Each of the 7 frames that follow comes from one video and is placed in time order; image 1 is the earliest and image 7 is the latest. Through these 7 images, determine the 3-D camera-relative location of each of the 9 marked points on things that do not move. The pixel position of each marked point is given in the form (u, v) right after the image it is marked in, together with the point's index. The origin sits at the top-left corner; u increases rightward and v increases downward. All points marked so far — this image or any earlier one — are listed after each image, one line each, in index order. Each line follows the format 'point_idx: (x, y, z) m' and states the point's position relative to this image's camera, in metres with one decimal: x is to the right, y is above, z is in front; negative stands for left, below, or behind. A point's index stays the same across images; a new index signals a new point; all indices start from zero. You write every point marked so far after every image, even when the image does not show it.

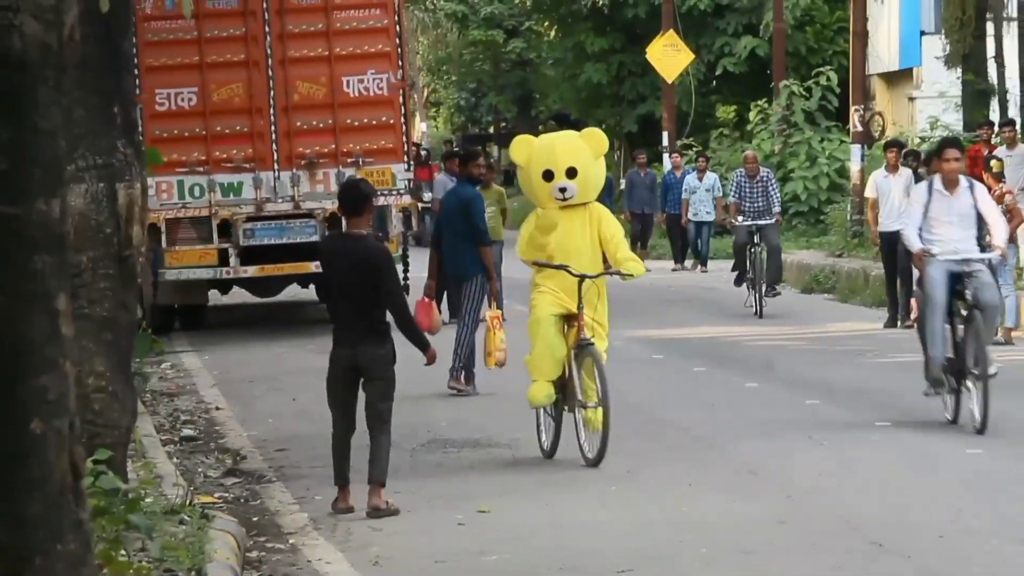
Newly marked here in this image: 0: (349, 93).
0: (-1.8, +2.1, +19.3) m
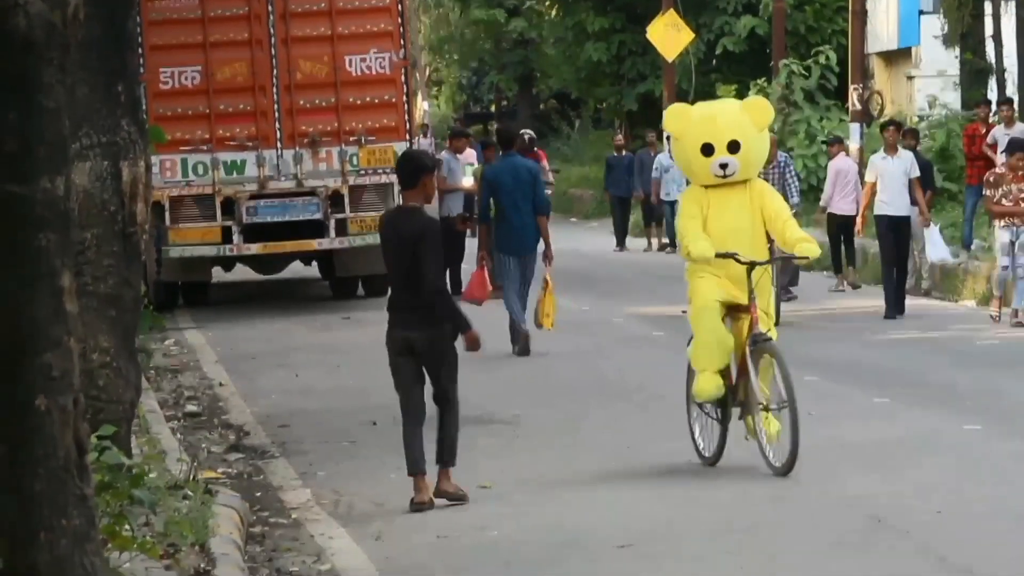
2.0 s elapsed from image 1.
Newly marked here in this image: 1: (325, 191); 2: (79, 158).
0: (-1.7, +2.3, +19.4) m
1: (-2.0, +1.0, +19.1) m
2: (-2.1, +0.6, +8.3) m
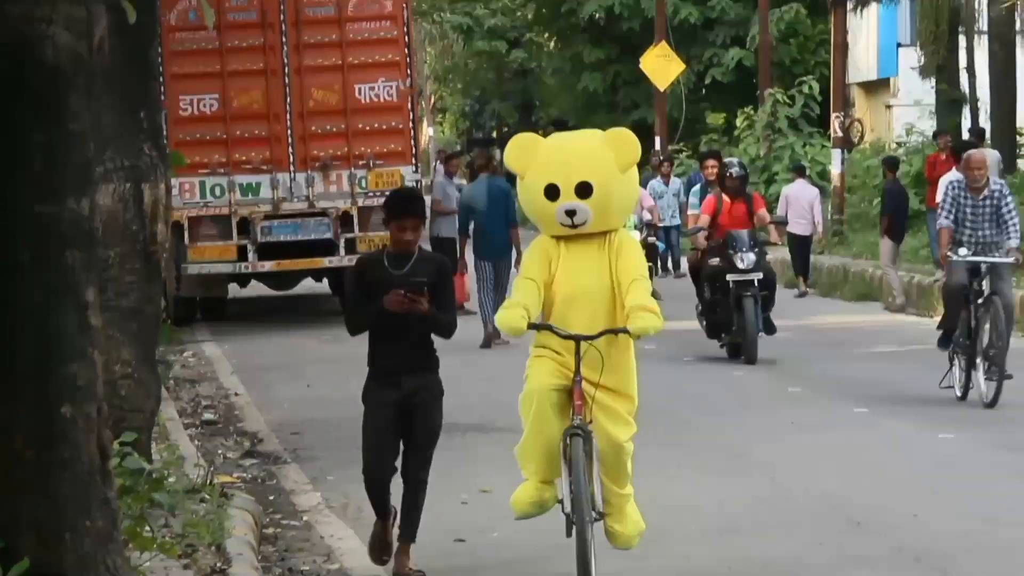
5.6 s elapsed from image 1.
0: (-1.6, +2.1, +19.9) m
1: (-1.9, +0.9, +19.6) m
2: (-2.1, +0.6, +8.8) m
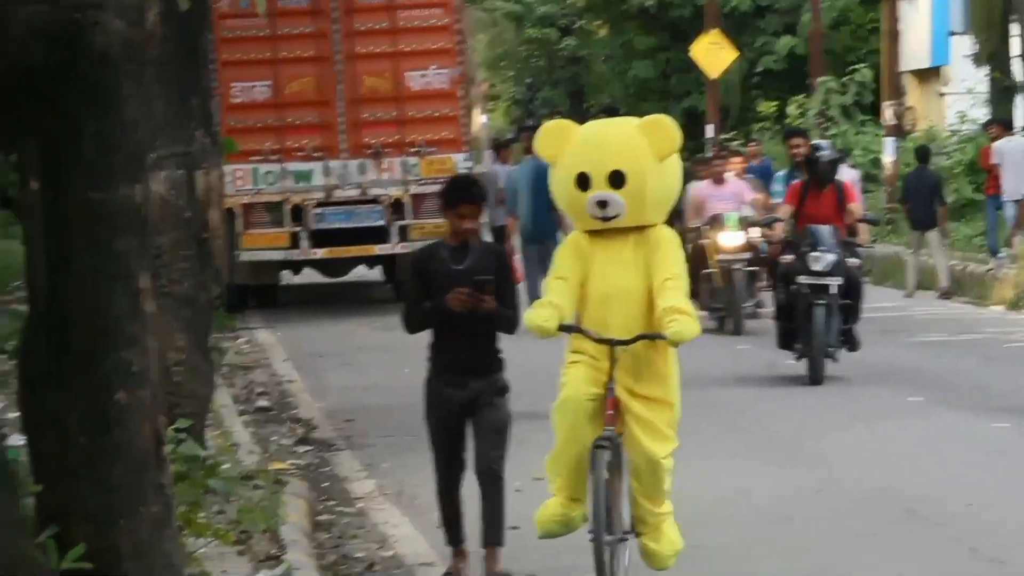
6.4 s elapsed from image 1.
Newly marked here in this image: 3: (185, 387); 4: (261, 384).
0: (-1.3, +2.5, +19.9) m
1: (-1.6, +1.2, +19.6) m
2: (-1.8, +0.6, +8.9) m
3: (-1.7, -0.5, +9.0) m
4: (-1.8, -0.6, +12.2) m
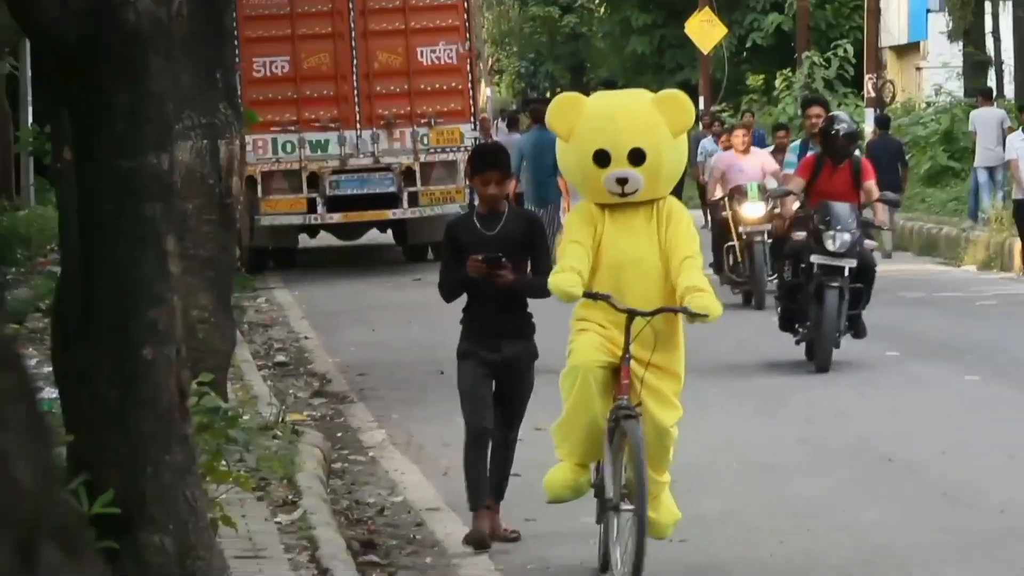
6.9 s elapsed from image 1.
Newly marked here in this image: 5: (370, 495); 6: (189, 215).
0: (-1.1, +2.7, +20.4) m
1: (-1.4, +1.4, +20.2) m
2: (-1.8, +0.8, +9.4) m
3: (-1.7, -0.3, +9.6) m
4: (-1.7, -0.4, +12.8) m
5: (-0.7, -1.1, +9.1) m
6: (-1.8, +0.4, +9.4) m
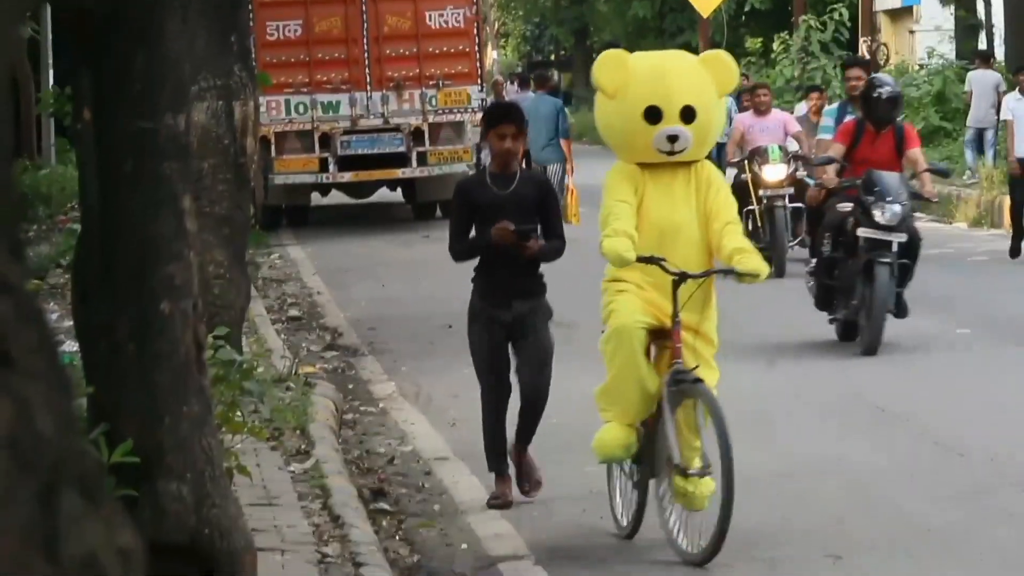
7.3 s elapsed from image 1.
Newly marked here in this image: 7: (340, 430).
0: (-1.1, +3.1, +20.7) m
1: (-1.3, +1.8, +20.5) m
2: (-1.8, +1.1, +9.7) m
3: (-1.7, -0.1, +9.9) m
4: (-1.7, -0.1, +13.1) m
5: (-0.7, -0.8, +9.4) m
6: (-1.7, +0.6, +9.7) m
7: (-1.0, -0.8, +9.6) m
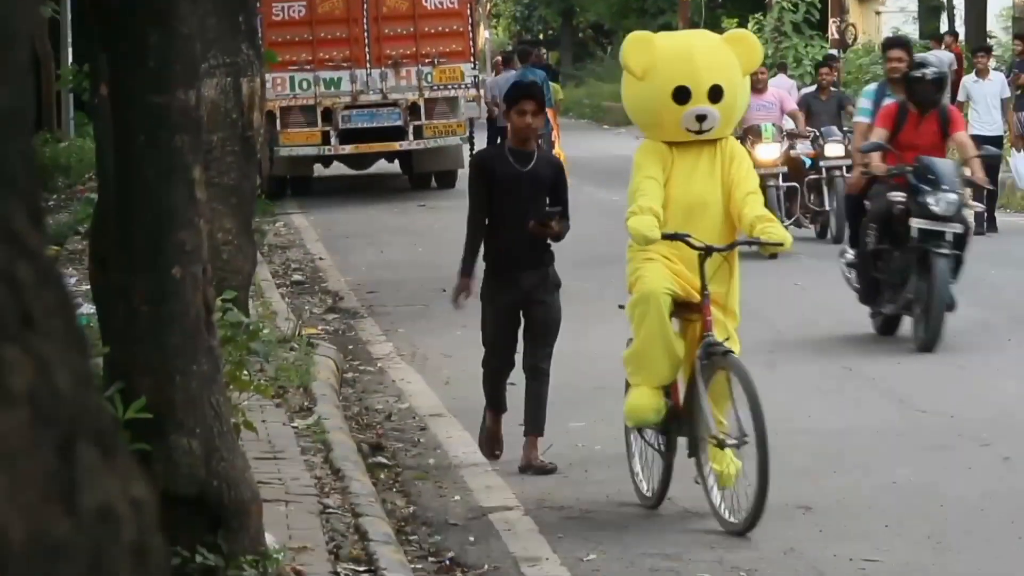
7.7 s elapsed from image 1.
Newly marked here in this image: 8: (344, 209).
0: (-1.0, +3.4, +21.3) m
1: (-1.3, +2.1, +21.1) m
2: (-1.8, +1.3, +10.3) m
3: (-1.7, +0.1, +10.5) m
4: (-1.7, +0.1, +13.7) m
5: (-0.8, -0.6, +10.0) m
6: (-1.8, +0.8, +10.4) m
7: (-1.0, -0.6, +10.2) m
8: (-1.8, +0.7, +18.0) m
